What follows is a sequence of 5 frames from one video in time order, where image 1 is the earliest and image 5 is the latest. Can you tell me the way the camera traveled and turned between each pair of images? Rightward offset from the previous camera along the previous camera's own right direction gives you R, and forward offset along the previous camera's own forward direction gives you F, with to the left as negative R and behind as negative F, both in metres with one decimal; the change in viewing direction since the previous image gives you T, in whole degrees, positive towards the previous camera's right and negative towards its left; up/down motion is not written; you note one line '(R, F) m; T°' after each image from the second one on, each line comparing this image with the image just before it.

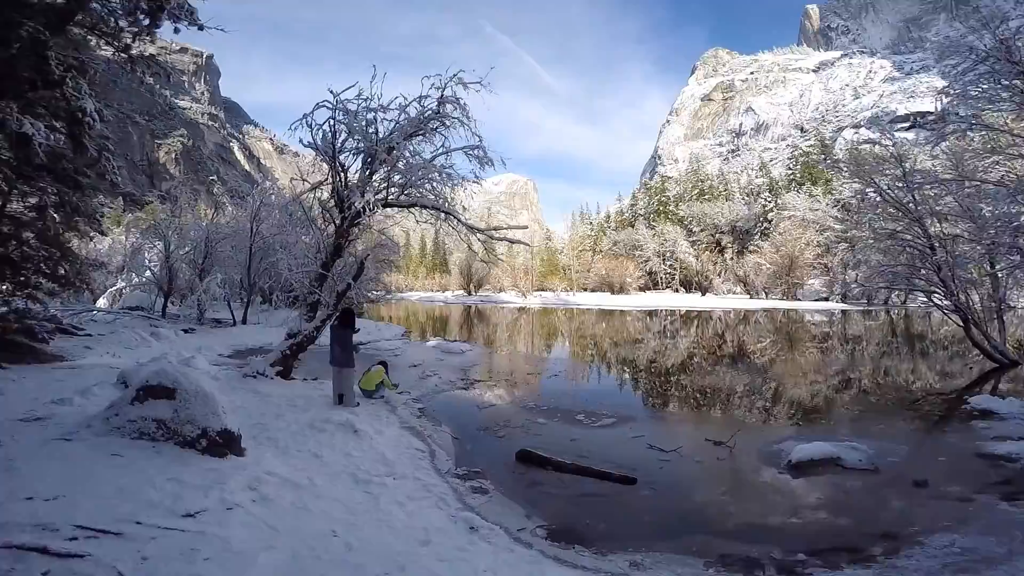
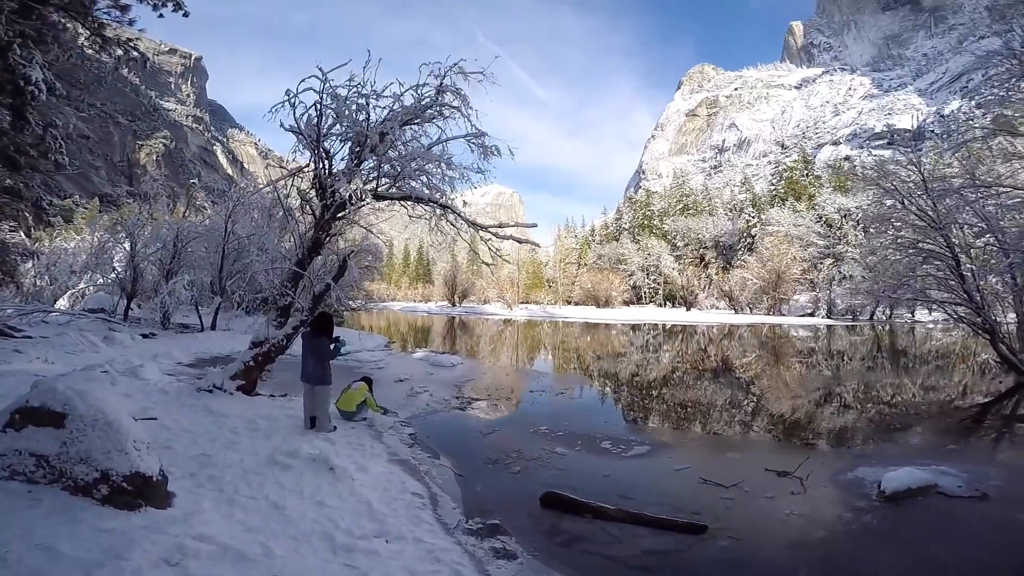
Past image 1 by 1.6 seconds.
(-0.4, +1.2) m; +2°
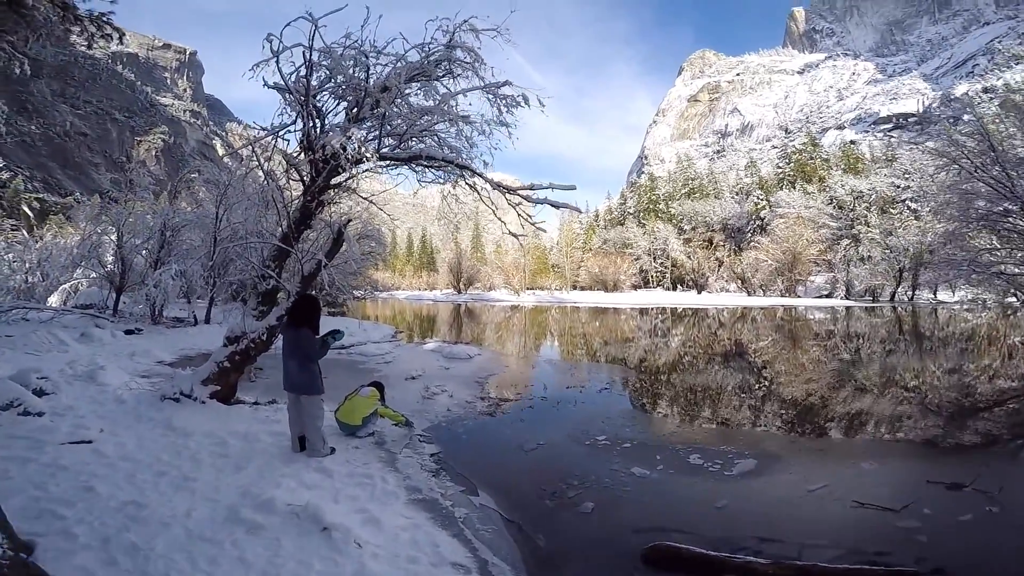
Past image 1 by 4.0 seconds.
(-0.4, +1.5) m; 0°
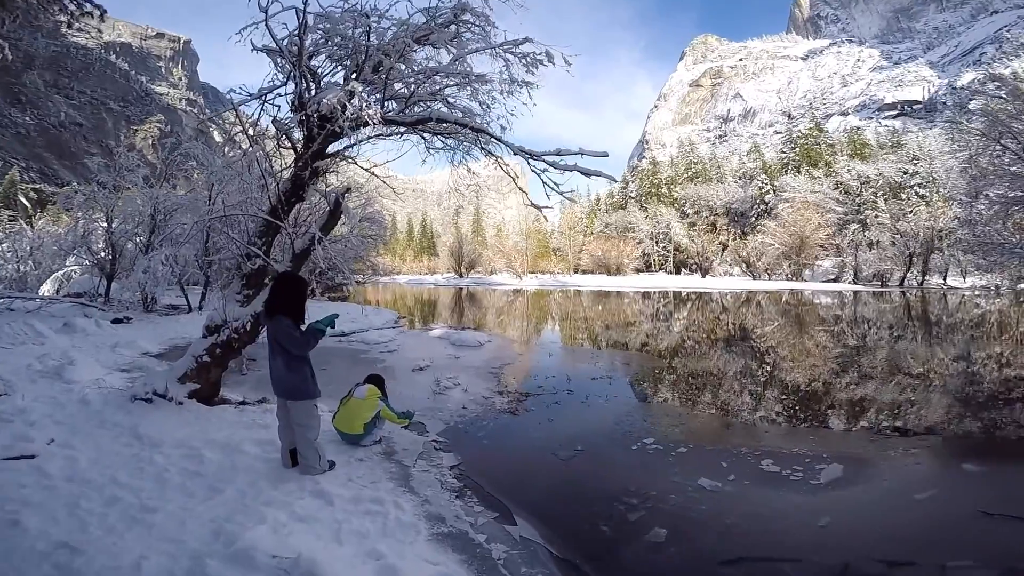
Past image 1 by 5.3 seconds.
(-0.3, +0.8) m; 0°
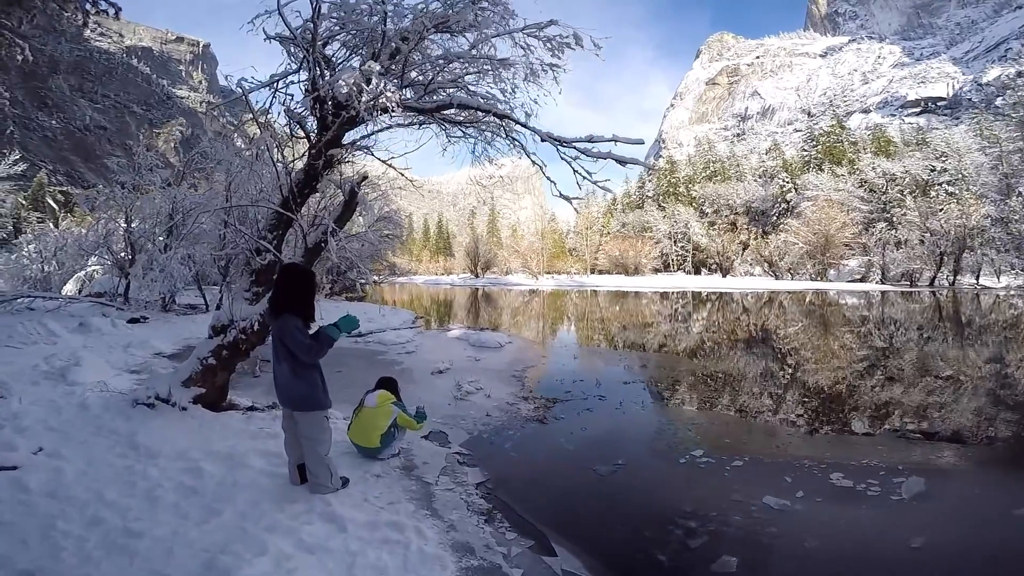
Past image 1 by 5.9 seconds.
(-0.1, +0.4) m; -2°
